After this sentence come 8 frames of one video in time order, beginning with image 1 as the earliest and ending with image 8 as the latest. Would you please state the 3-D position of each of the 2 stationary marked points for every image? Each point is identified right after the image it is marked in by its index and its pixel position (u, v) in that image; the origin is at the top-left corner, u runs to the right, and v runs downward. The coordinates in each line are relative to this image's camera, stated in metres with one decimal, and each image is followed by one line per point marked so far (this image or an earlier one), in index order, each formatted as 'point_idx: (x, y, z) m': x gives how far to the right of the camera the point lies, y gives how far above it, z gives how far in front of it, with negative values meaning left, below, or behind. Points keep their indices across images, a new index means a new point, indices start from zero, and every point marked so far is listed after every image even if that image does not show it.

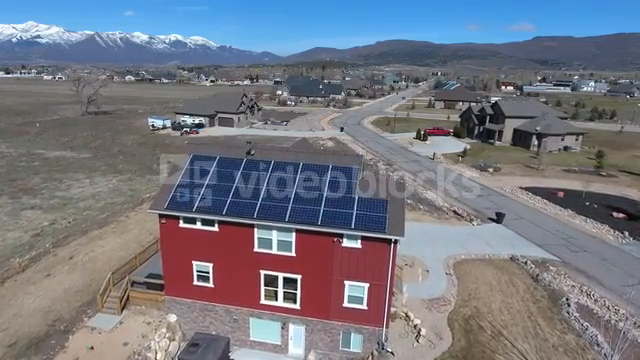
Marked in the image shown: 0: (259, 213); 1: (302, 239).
0: (-2.3, -1.2, +14.8) m
1: (-0.6, -2.1, +14.7) m
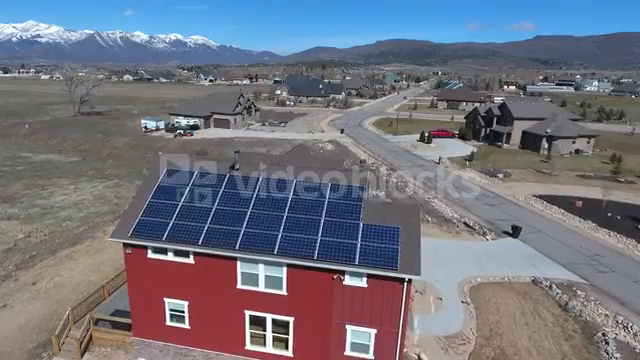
0: (-2.4, -1.9, +12.1) m
1: (-0.7, -2.8, +12.1) m
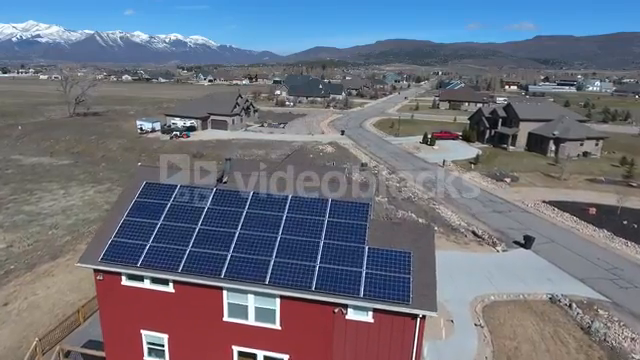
0: (-2.4, -2.3, +10.5) m
1: (-0.8, -3.3, +10.4) m
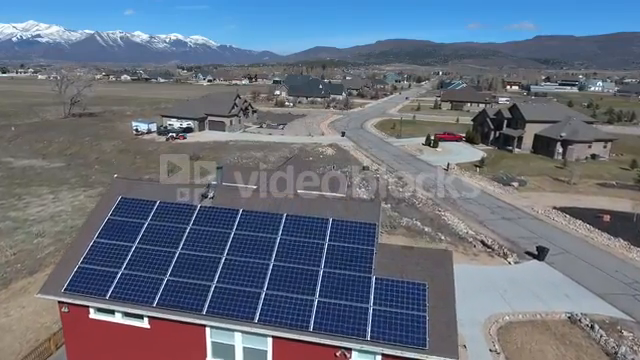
0: (-2.4, -2.7, +9.0) m
1: (-0.8, -3.7, +8.9) m
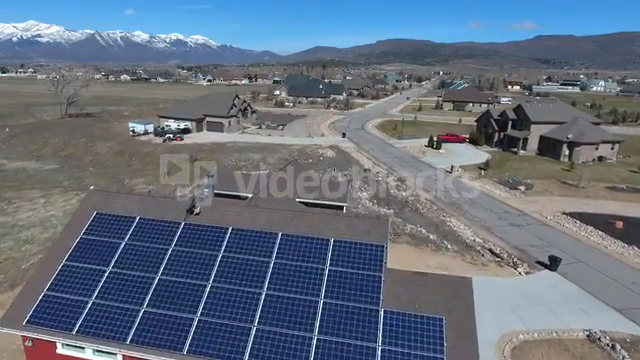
0: (-2.4, -3.1, +7.7) m
1: (-0.8, -4.0, +7.7) m
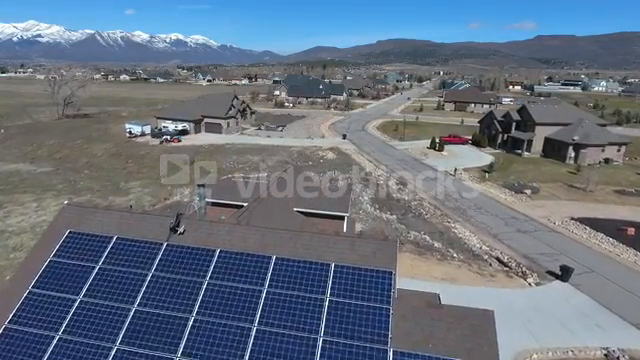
0: (-2.4, -3.4, +6.7) m
1: (-0.8, -4.3, +6.6) m
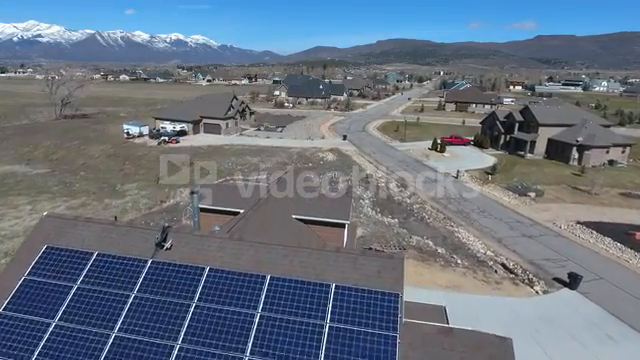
0: (-2.4, -3.6, +6.0) m
1: (-0.8, -4.5, +5.9) m
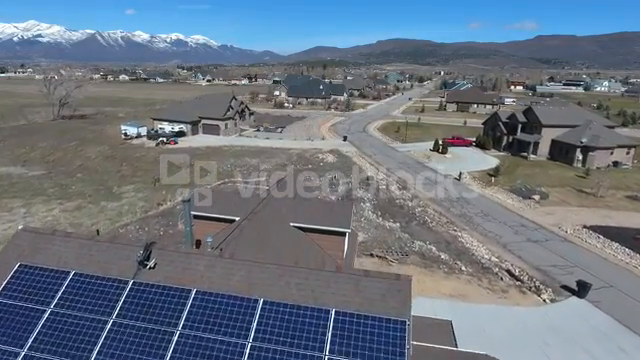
0: (-2.5, -3.8, +5.3) m
1: (-0.8, -4.8, +5.2) m
